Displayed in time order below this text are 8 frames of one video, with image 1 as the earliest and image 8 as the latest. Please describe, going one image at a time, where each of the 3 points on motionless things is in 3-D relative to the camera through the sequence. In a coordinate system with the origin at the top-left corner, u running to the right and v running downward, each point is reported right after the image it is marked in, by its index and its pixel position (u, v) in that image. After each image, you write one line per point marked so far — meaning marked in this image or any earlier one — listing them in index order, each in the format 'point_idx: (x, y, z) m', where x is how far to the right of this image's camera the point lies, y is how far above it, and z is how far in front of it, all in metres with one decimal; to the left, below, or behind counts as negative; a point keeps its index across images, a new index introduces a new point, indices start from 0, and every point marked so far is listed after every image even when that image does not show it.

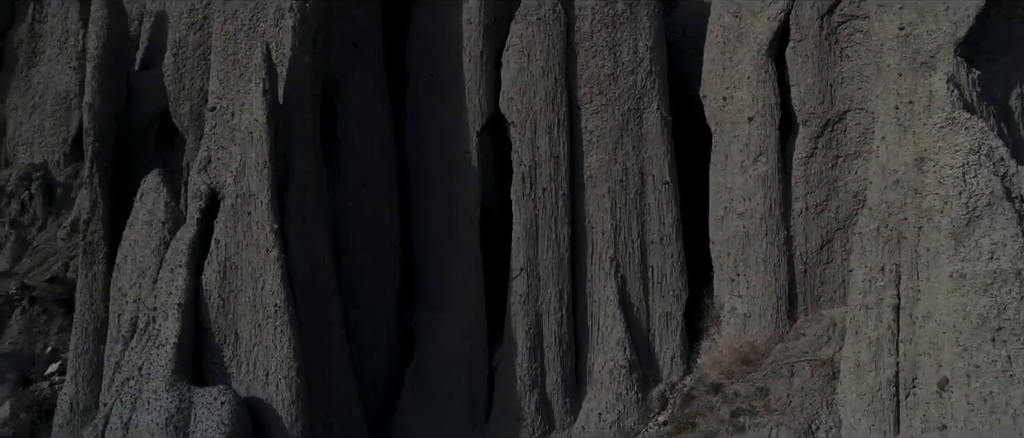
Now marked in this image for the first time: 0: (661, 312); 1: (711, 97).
0: (+0.9, -0.6, +6.5) m
1: (+1.2, +0.7, +6.6) m
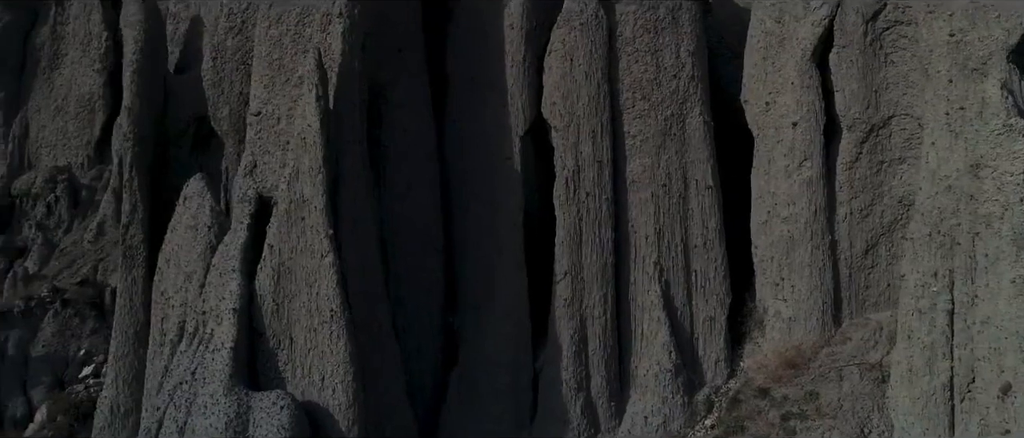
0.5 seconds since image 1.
0: (+1.1, -0.6, +6.5) m
1: (+1.5, +0.7, +6.7) m
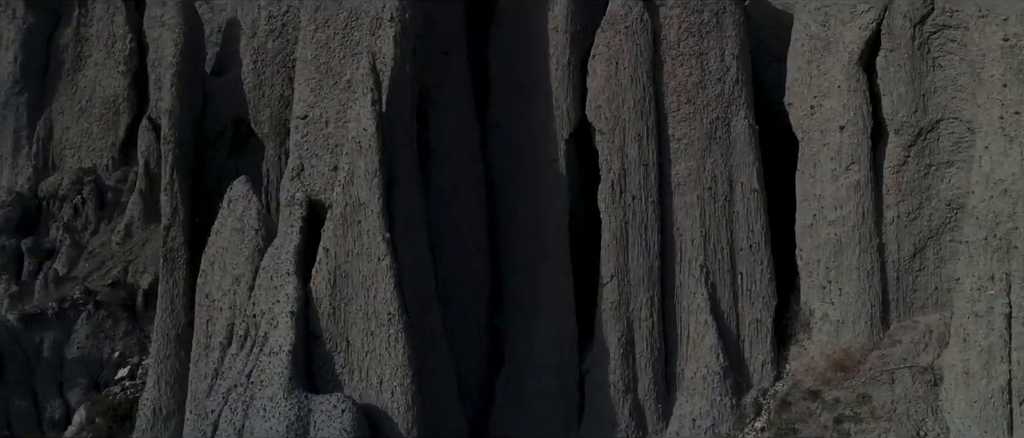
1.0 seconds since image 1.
0: (+1.4, -0.6, +6.5) m
1: (+1.7, +0.7, +6.7) m
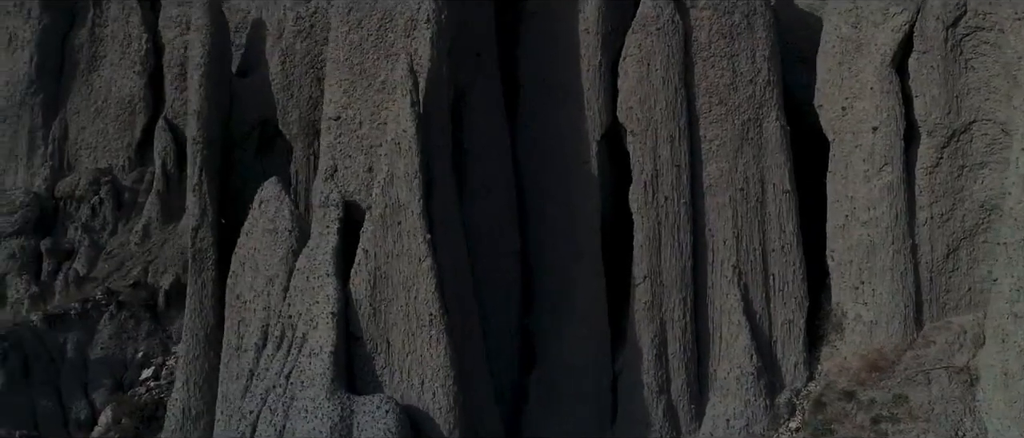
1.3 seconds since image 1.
0: (+1.6, -0.6, +6.6) m
1: (+1.9, +0.7, +6.8) m
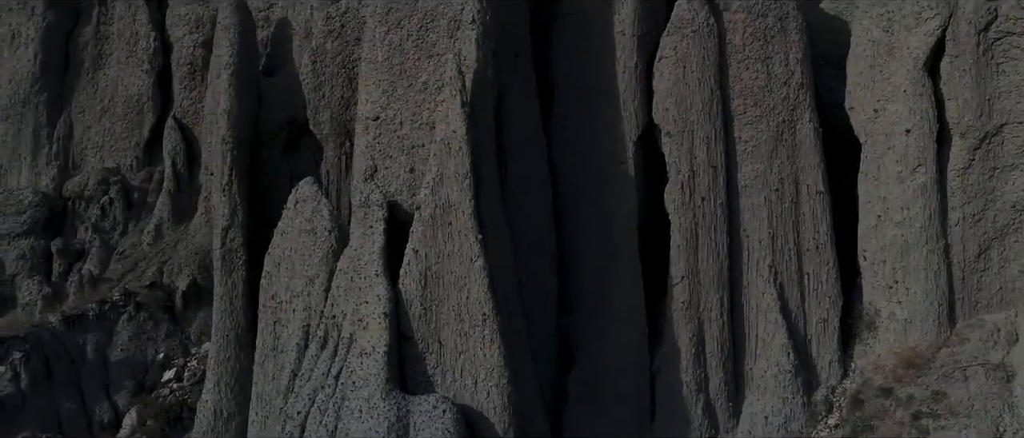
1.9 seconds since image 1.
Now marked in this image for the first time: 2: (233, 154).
0: (+1.9, -0.6, +6.7) m
1: (+2.2, +0.7, +6.9) m
2: (-1.9, +0.4, +7.5) m
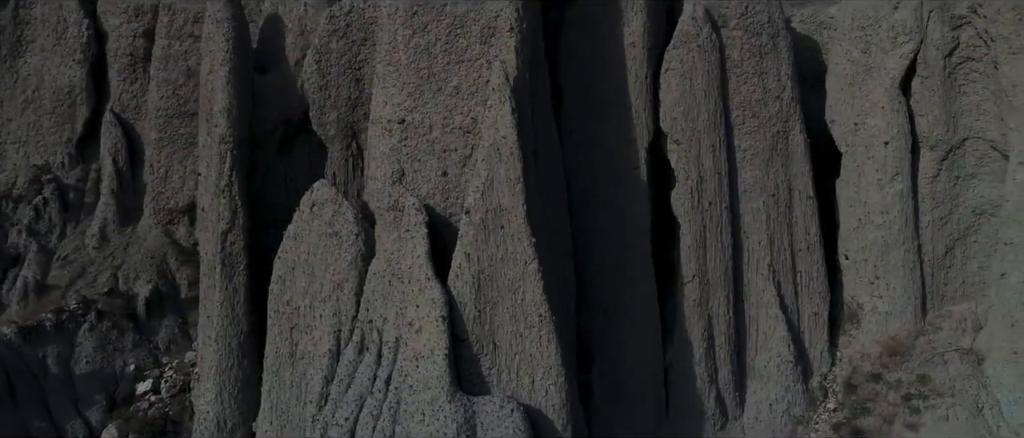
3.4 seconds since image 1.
0: (+2.0, -0.6, +7.3) m
1: (+2.3, +0.7, +7.6) m
2: (-1.9, +0.4, +7.4) m
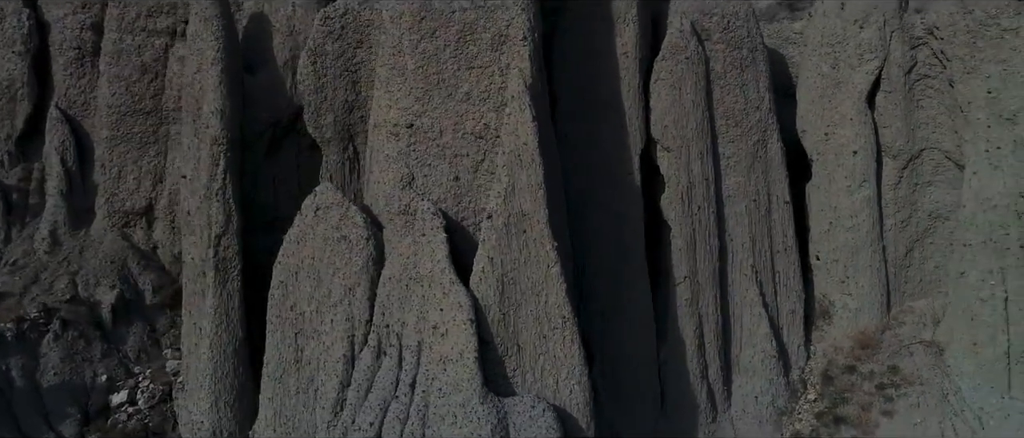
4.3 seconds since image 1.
0: (+2.0, -0.6, +7.8) m
1: (+2.2, +0.7, +8.1) m
2: (-1.9, +0.4, +7.3) m
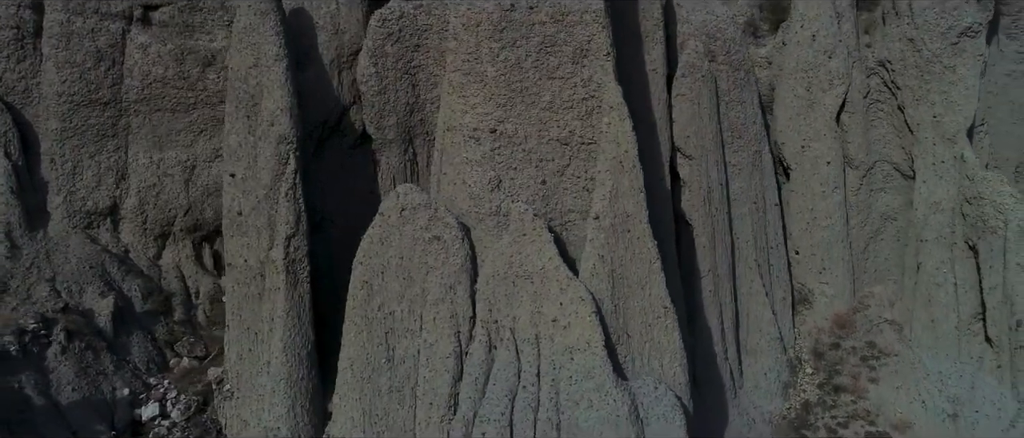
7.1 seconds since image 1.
0: (+2.1, -0.6, +9.0) m
1: (+2.2, +0.7, +9.3) m
2: (-1.3, +0.4, +7.1) m
